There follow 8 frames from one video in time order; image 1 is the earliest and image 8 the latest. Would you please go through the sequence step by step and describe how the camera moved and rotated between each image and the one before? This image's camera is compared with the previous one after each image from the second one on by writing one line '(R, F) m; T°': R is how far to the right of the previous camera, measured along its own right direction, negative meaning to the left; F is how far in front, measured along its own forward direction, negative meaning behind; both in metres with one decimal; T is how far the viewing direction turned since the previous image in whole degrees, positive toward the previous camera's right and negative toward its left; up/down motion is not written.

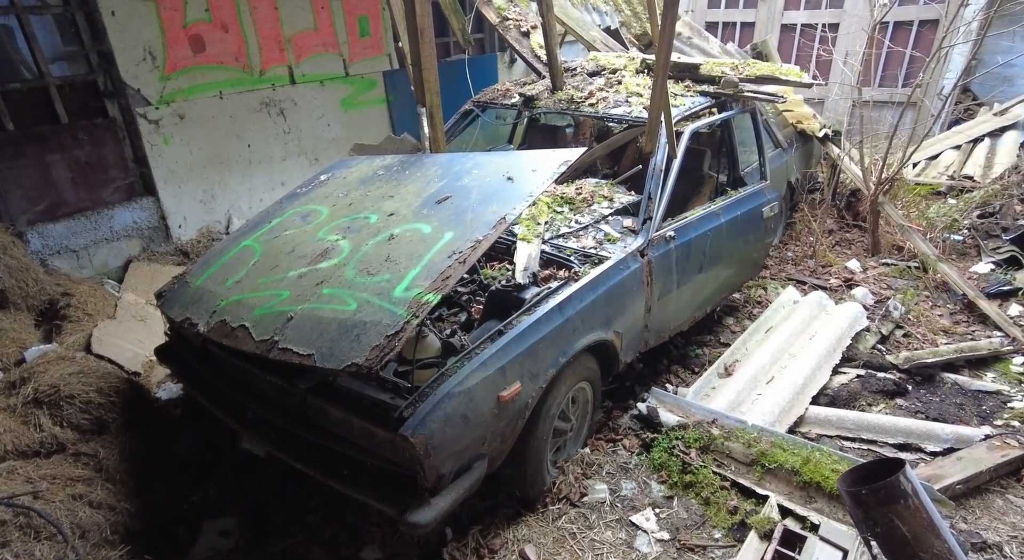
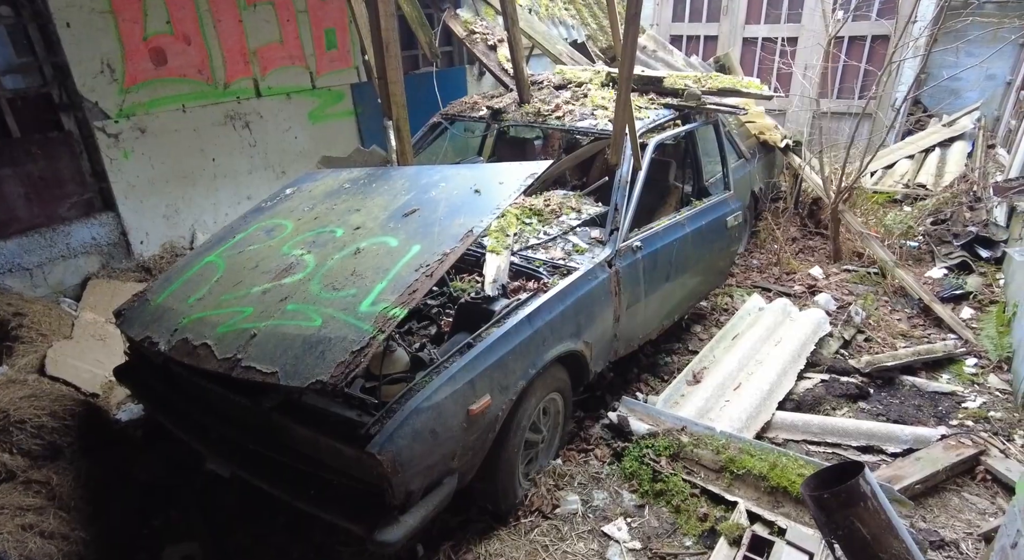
(0.0, 0.0) m; +2°
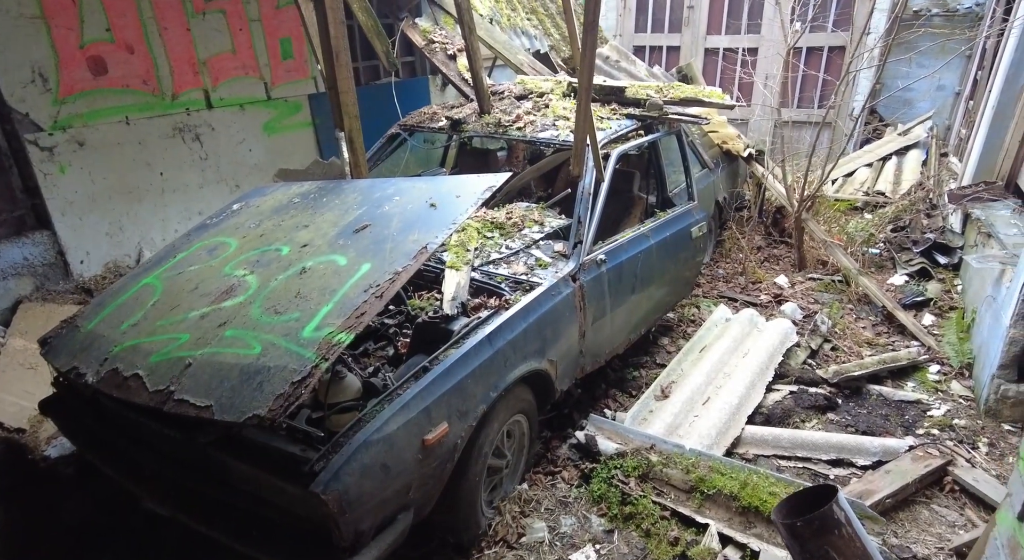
(0.0, +0.1) m; +3°
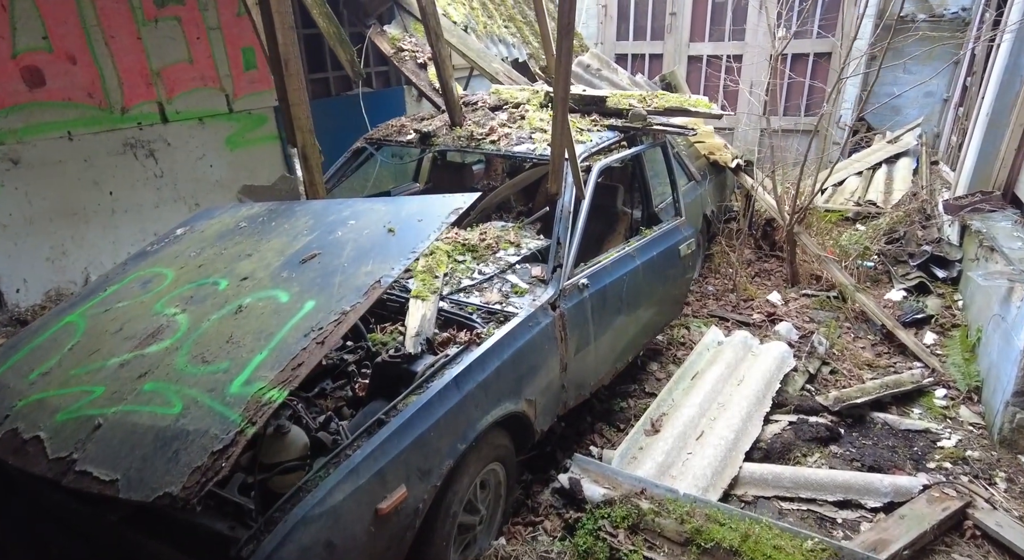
(+0.1, +0.3) m; +1°
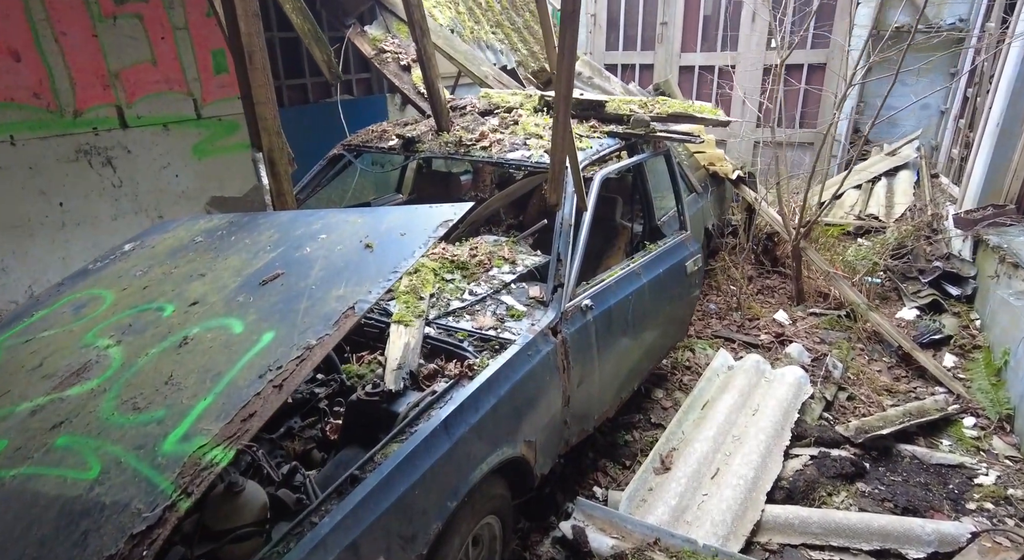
(-0.1, +0.4) m; +1°
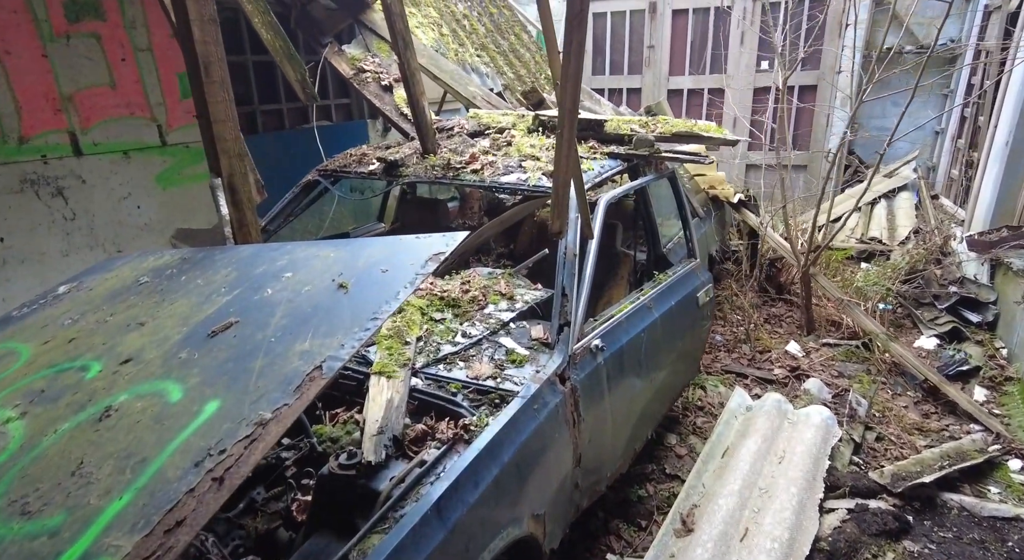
(-0.1, +0.4) m; +1°
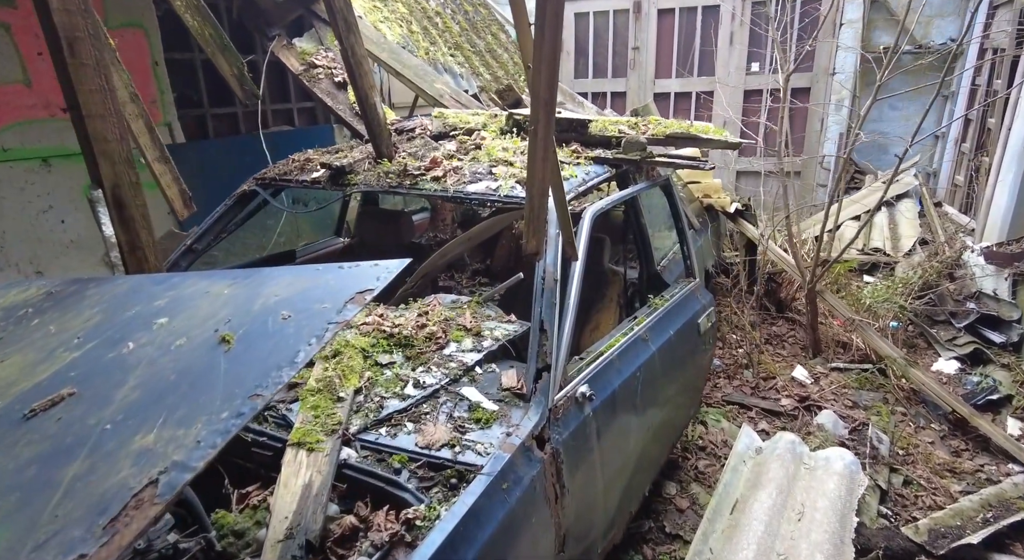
(+0.1, +0.5) m; +1°
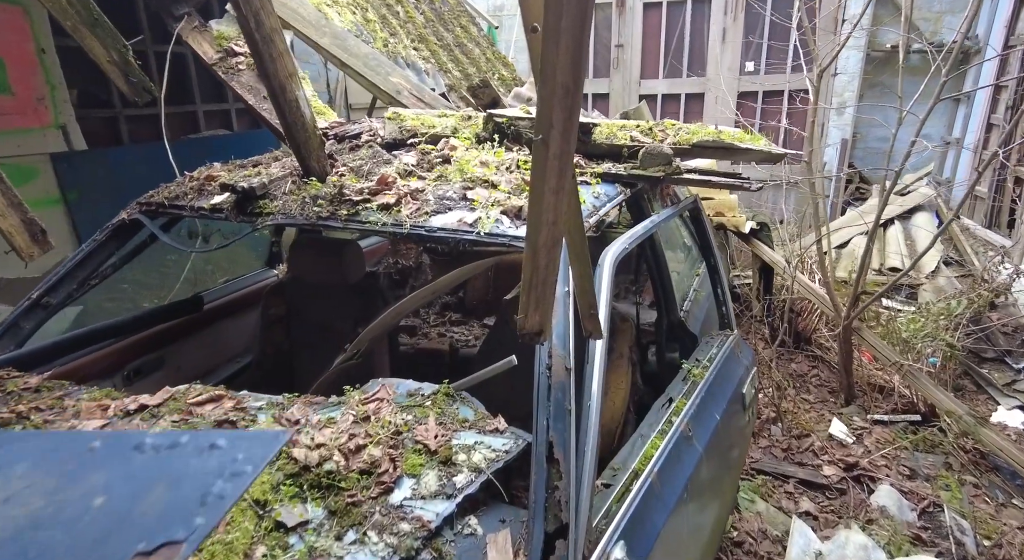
(0.0, +0.8) m; +3°
